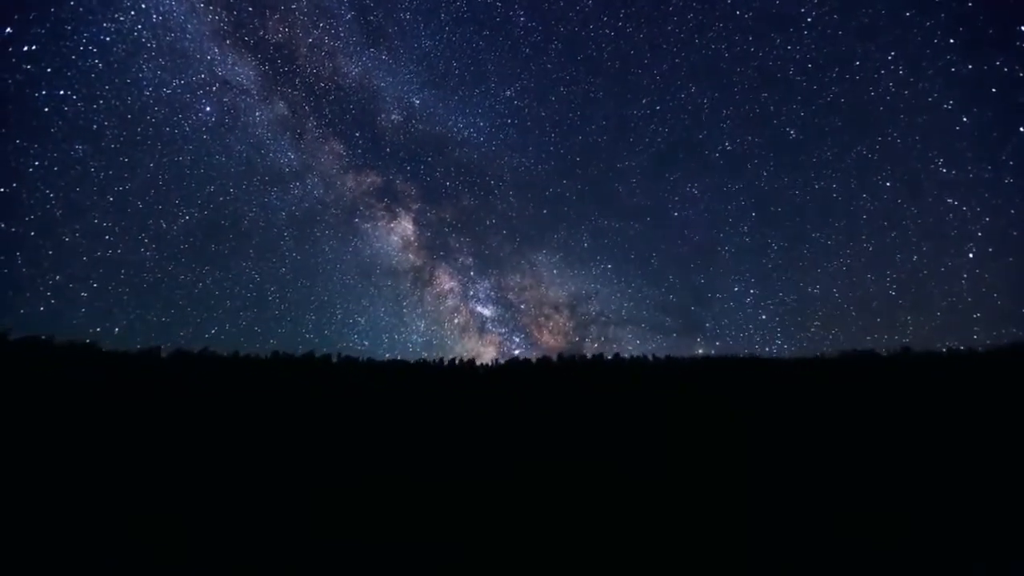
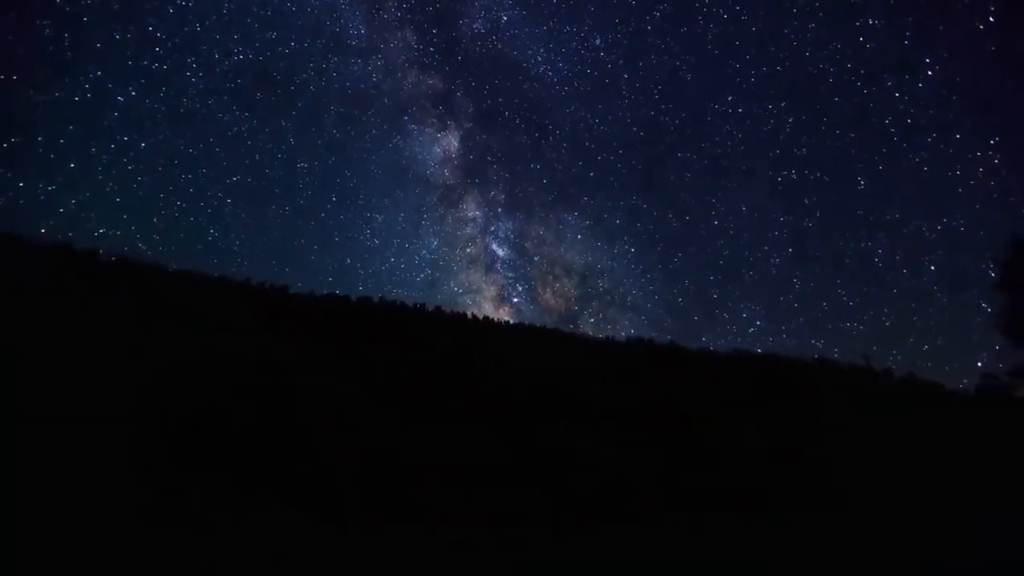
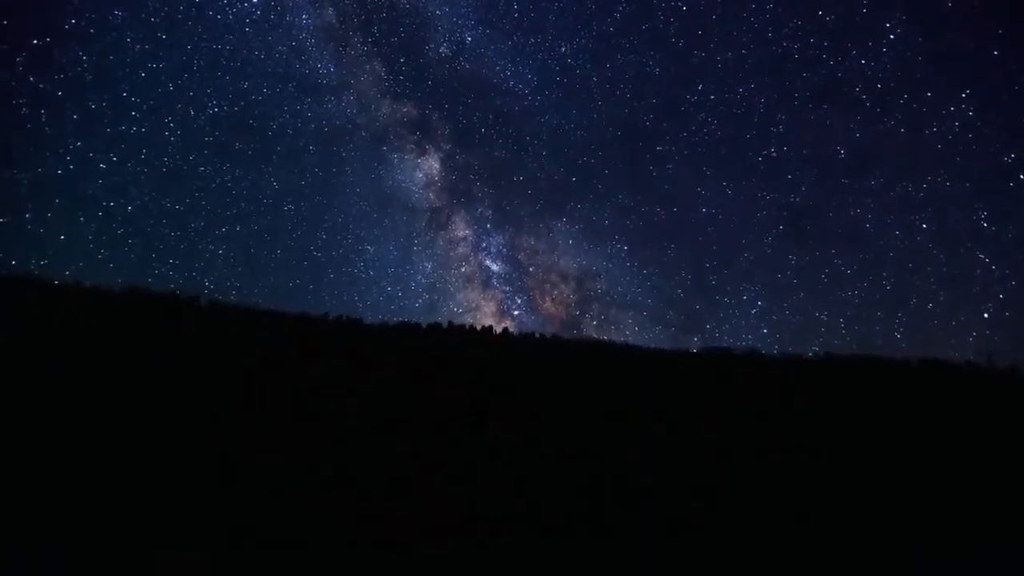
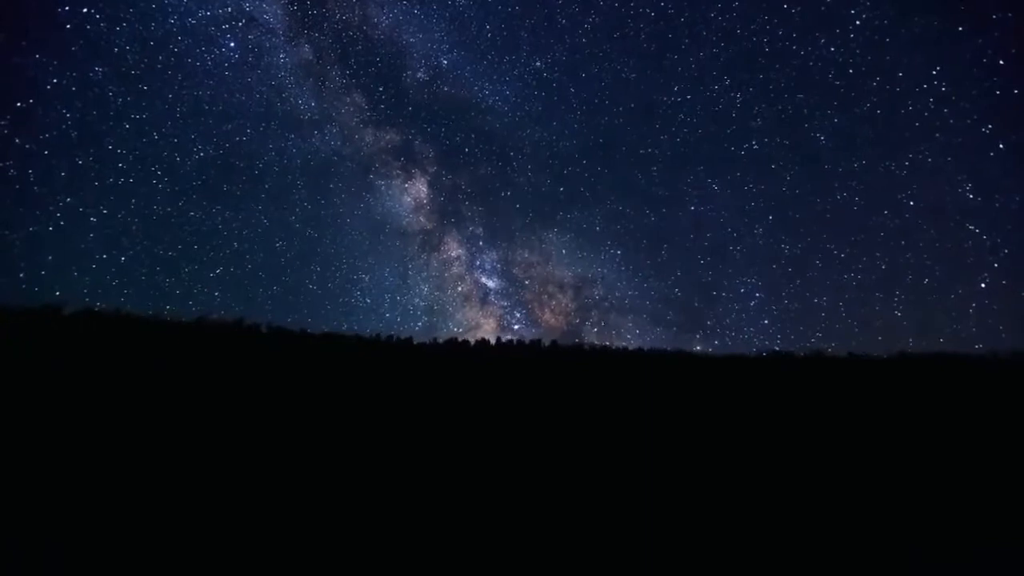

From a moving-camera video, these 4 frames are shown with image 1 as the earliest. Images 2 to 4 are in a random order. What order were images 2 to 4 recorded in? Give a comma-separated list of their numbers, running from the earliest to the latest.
4, 3, 2
